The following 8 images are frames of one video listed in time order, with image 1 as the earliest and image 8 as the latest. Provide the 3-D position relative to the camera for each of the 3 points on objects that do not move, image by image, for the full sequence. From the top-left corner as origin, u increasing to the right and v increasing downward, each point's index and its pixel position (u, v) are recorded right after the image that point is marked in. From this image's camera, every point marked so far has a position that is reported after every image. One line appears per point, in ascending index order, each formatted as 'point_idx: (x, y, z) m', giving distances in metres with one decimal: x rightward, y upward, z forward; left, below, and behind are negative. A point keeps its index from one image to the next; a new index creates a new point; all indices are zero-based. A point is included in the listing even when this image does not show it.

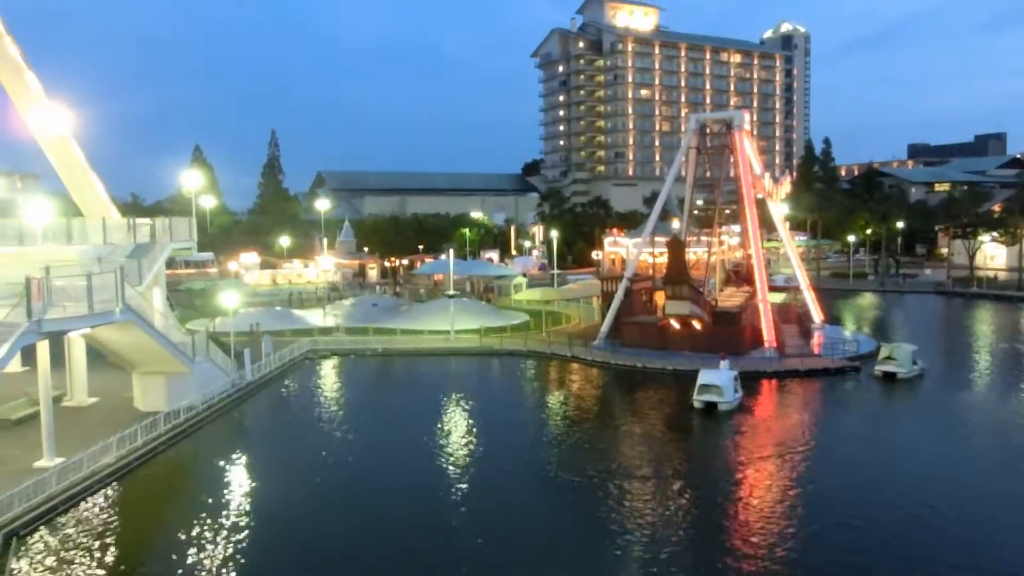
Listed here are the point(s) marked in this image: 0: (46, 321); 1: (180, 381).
0: (-6.9, -0.5, +12.5) m
1: (-6.9, -2.0, +17.6) m
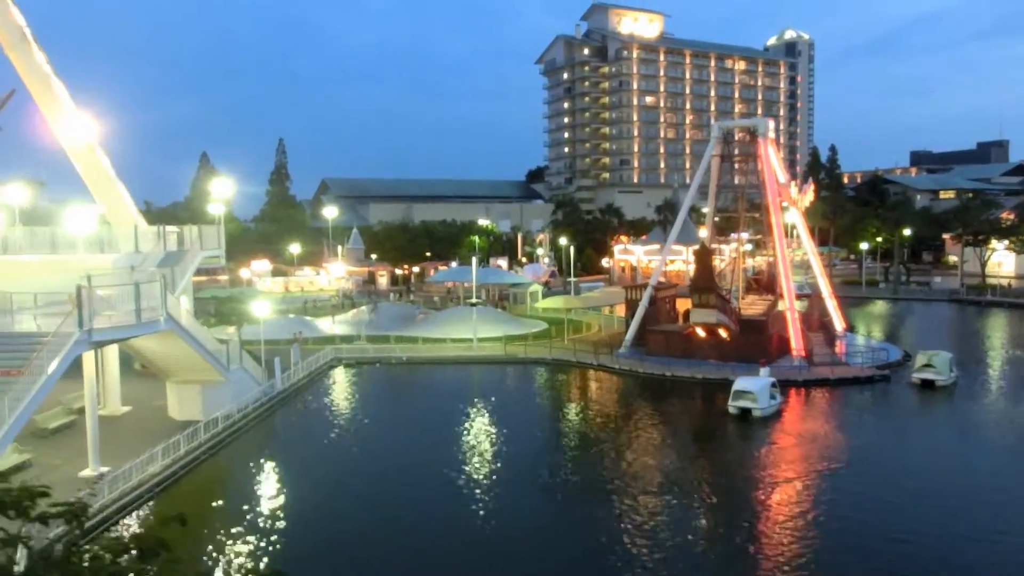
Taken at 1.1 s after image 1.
0: (-6.2, -0.7, +12.5) m
1: (-6.2, -2.1, +17.5) m
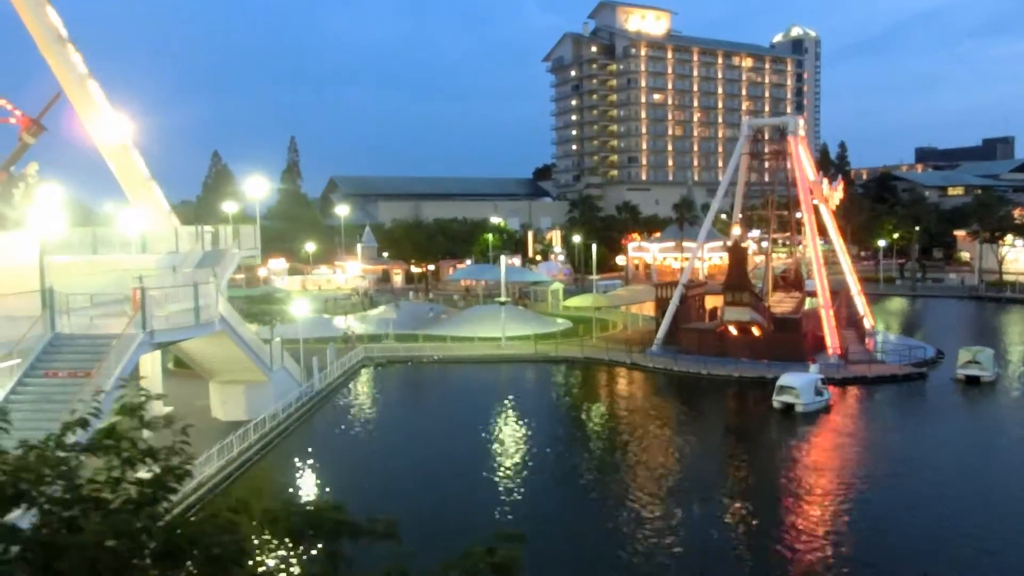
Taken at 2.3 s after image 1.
0: (-5.2, -0.7, +12.4) m
1: (-5.3, -2.1, +17.5) m
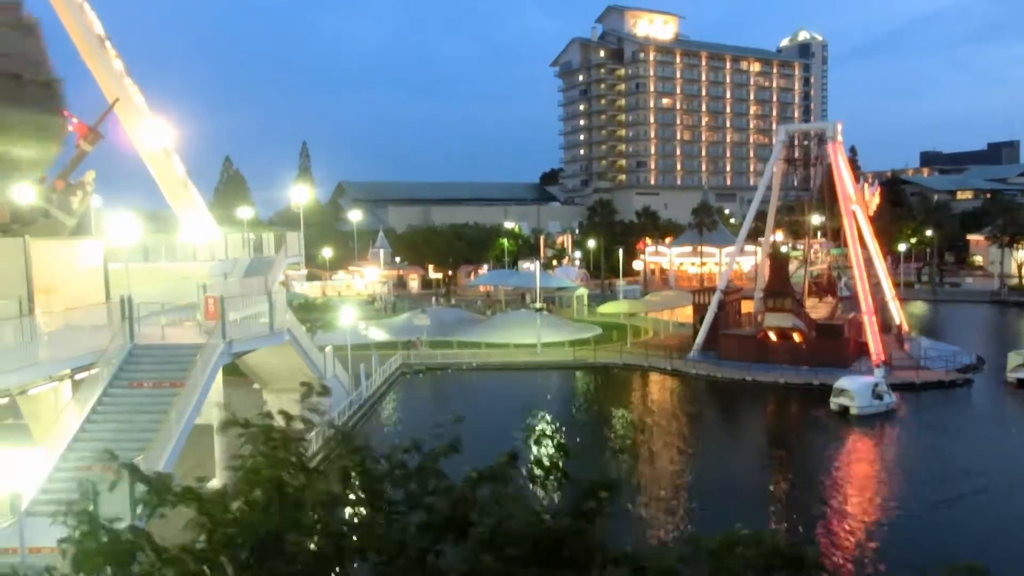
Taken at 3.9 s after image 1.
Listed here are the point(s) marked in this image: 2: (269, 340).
0: (-4.1, -0.8, +12.4) m
1: (-4.1, -2.3, +17.5) m
2: (-3.9, -0.8, +13.4) m
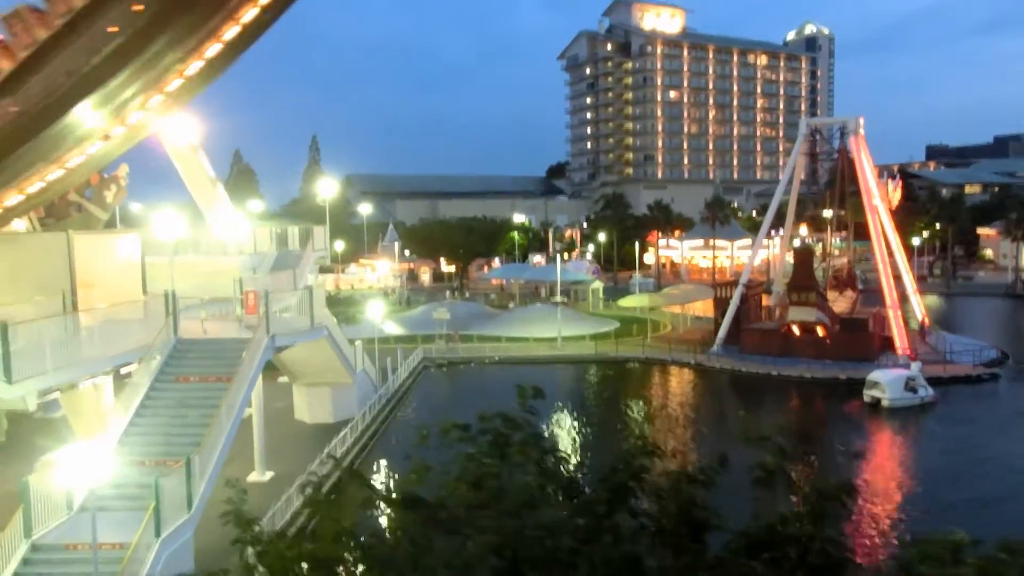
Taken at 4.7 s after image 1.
0: (-3.5, -0.7, +12.4) m
1: (-3.5, -2.2, +17.5) m
2: (-3.2, -0.7, +13.4) m
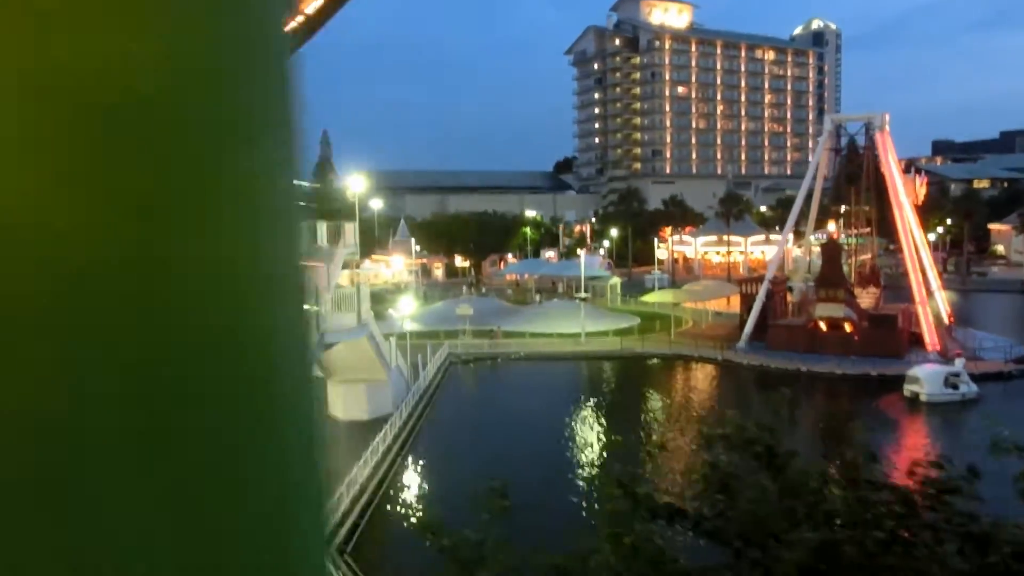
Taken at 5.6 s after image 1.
0: (-2.7, -0.7, +12.3) m
1: (-2.8, -2.1, +17.5) m
2: (-2.5, -0.7, +13.4) m
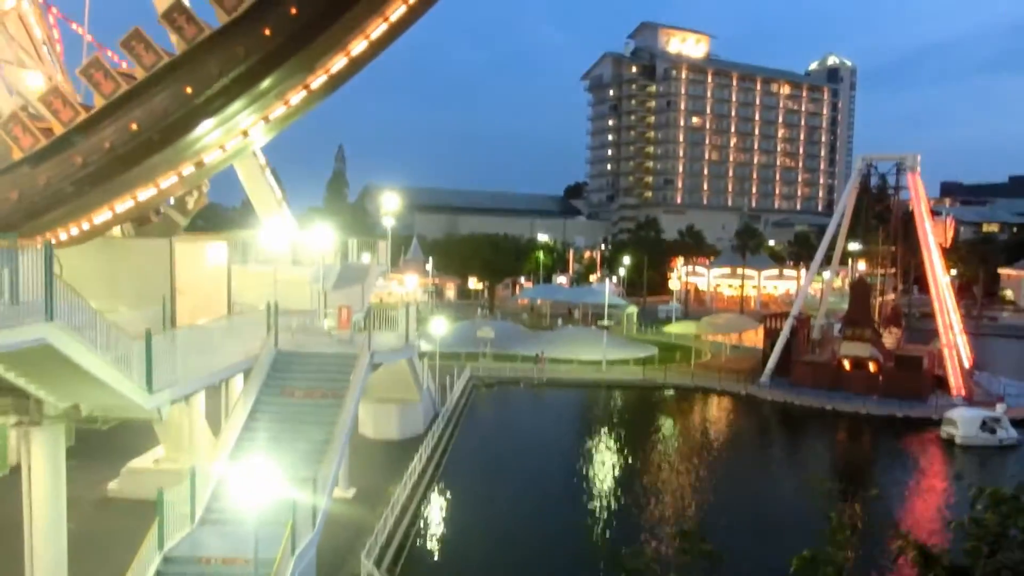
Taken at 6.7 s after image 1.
0: (-2.0, -1.0, +12.3) m
1: (-2.1, -2.5, +17.4) m
2: (-1.8, -1.0, +13.3) m
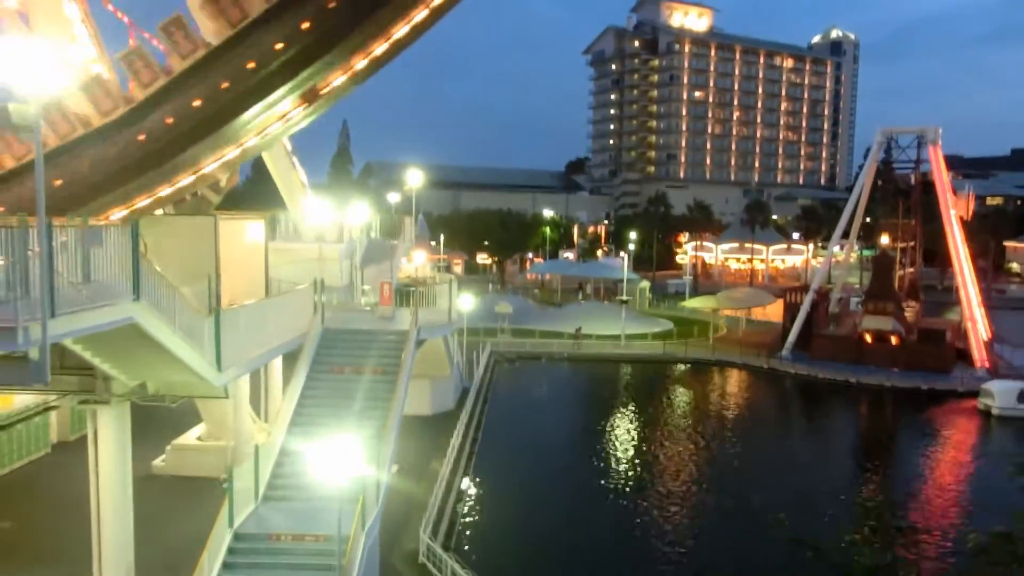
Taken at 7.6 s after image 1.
0: (-1.4, -0.6, +12.3) m
1: (-1.5, -2.0, +17.4) m
2: (-1.1, -0.6, +13.3) m
